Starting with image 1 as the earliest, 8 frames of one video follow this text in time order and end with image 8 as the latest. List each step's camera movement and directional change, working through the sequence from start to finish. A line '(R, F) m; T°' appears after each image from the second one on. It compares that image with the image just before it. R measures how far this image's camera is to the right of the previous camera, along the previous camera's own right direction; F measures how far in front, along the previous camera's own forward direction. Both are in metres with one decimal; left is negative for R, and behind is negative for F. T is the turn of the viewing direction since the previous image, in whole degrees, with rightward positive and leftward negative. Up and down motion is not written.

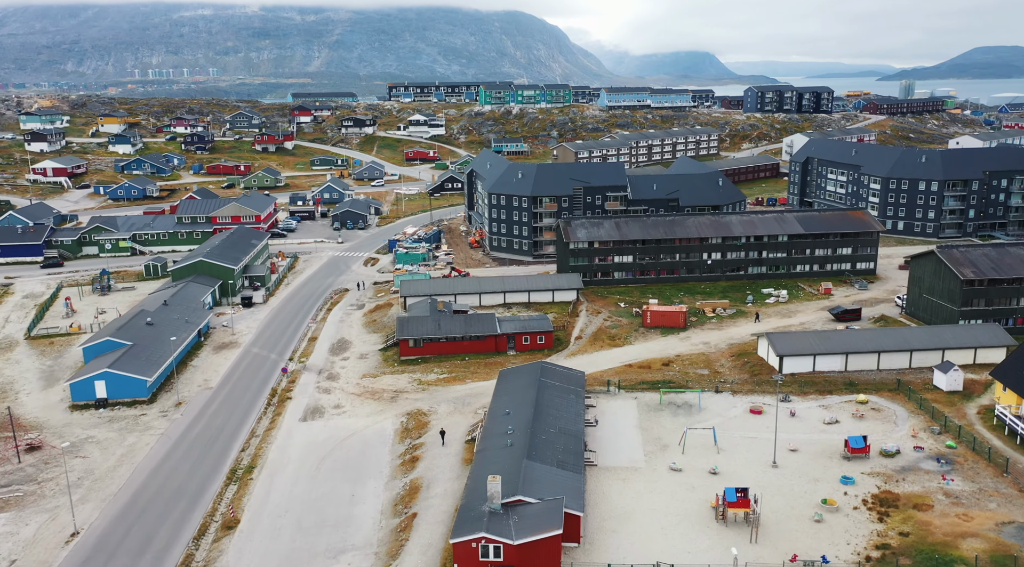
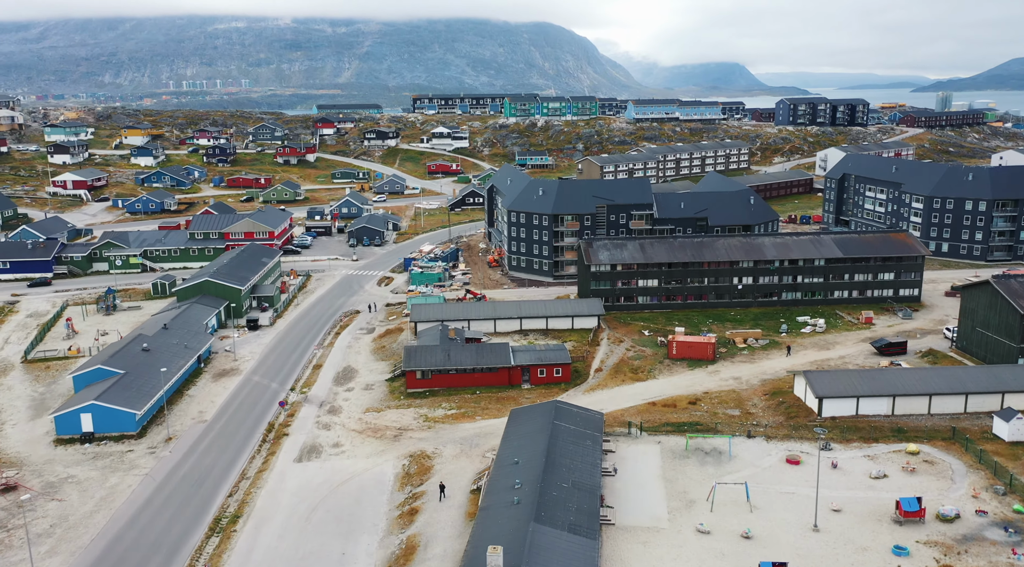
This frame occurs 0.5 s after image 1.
(+0.6, +2.7) m; -2°
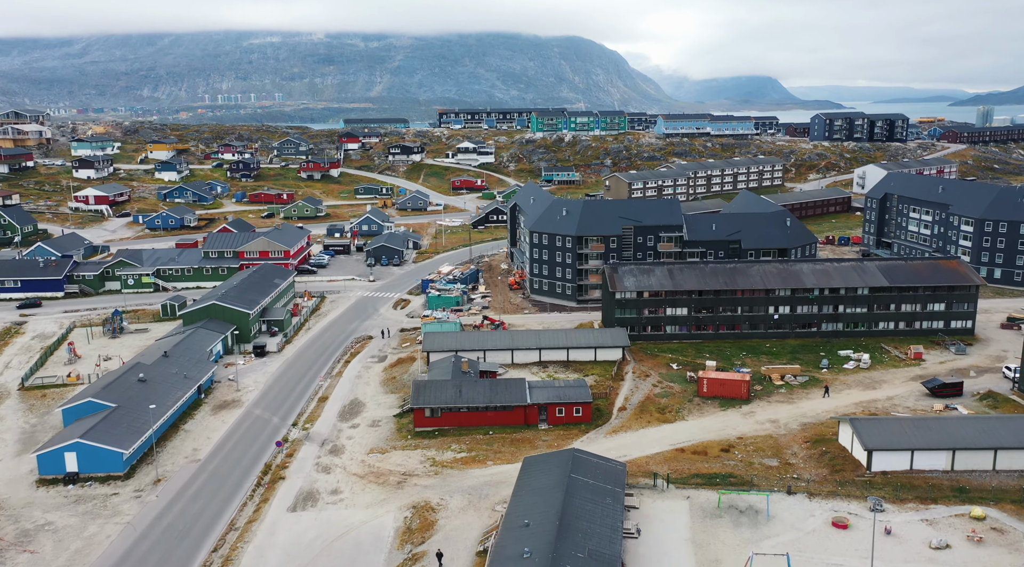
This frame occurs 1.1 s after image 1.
(+0.5, +2.8) m; -2°
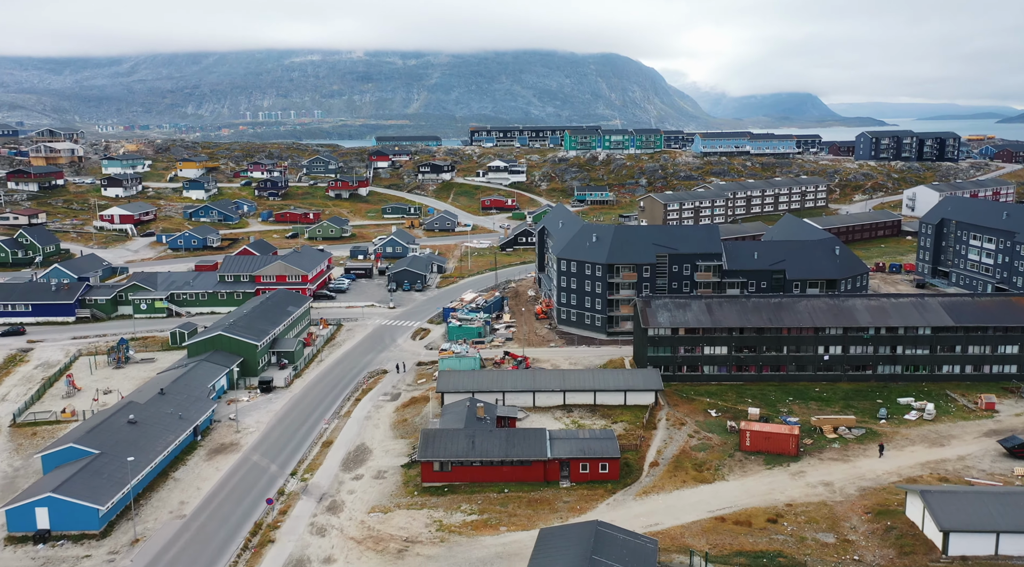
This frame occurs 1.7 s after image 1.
(+0.6, +3.5) m; -3°
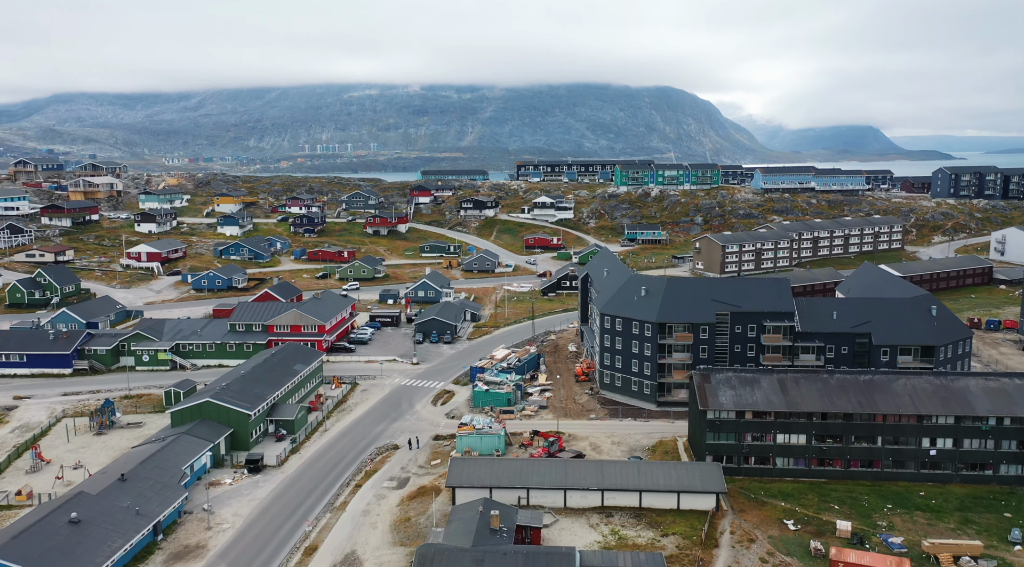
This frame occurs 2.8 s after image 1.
(+1.0, +6.9) m; -4°
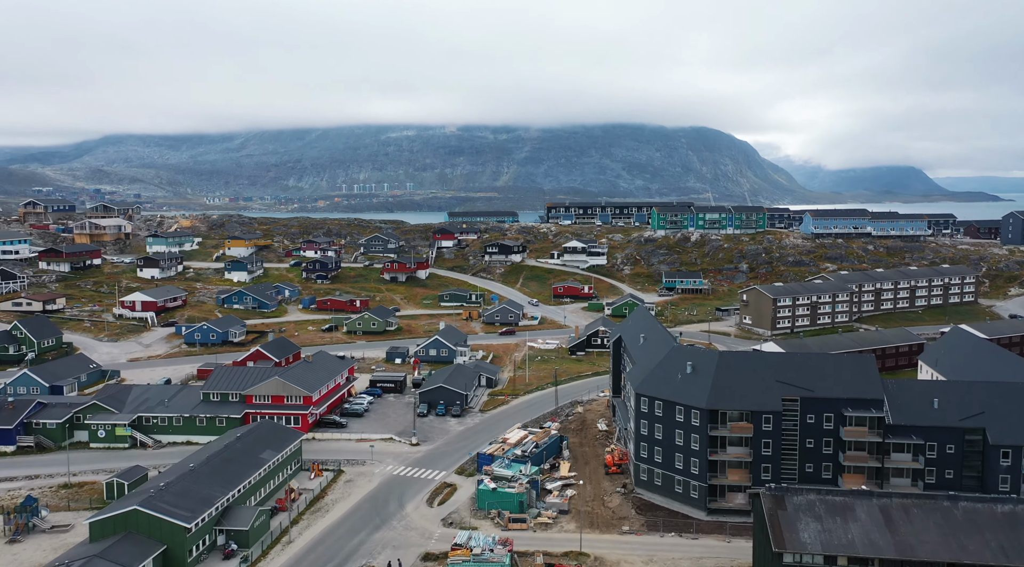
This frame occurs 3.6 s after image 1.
(+1.0, +8.7) m; -3°
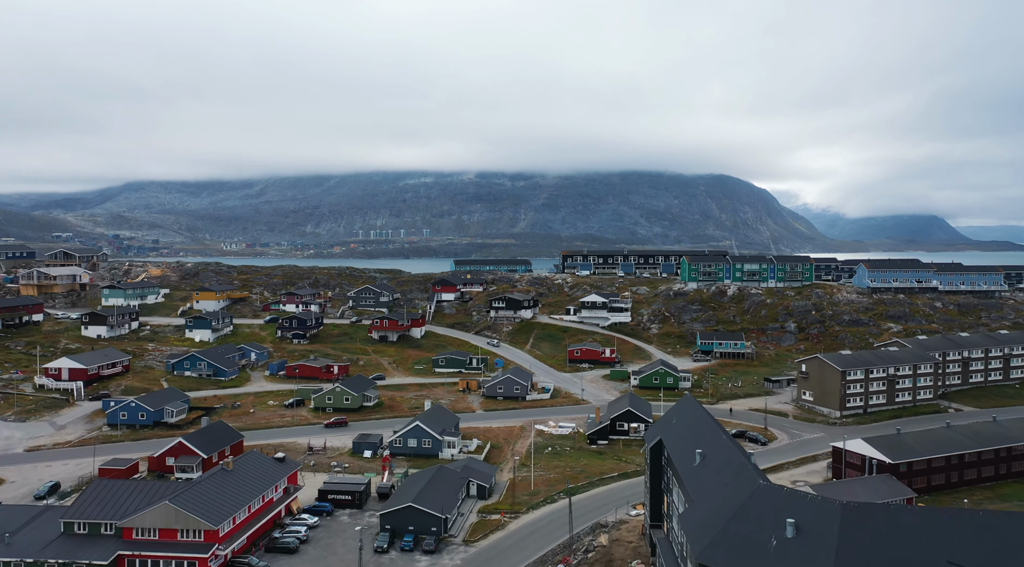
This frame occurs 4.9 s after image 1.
(+1.0, +14.8) m; -1°
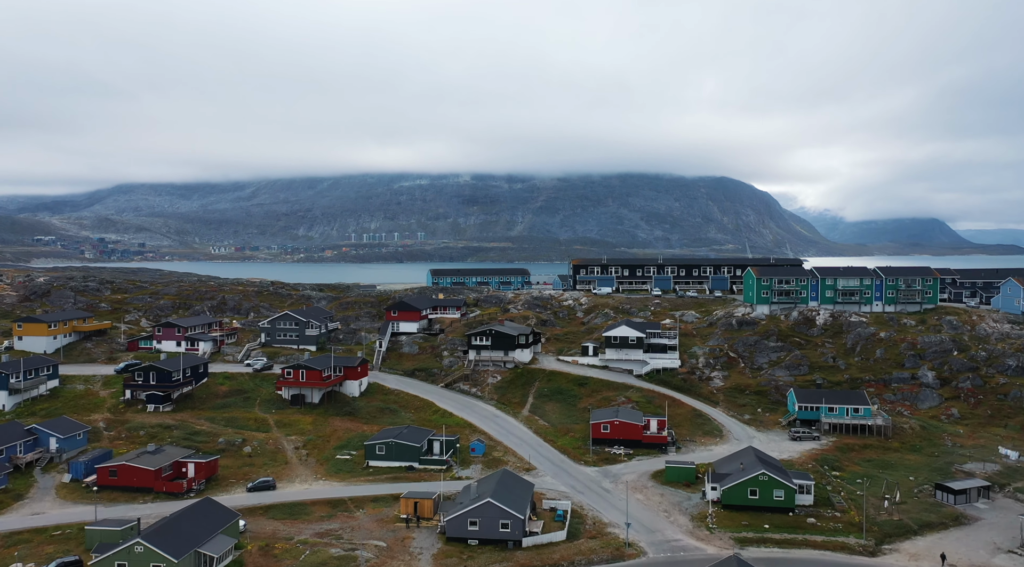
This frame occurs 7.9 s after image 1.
(+0.7, +33.2) m; 0°
